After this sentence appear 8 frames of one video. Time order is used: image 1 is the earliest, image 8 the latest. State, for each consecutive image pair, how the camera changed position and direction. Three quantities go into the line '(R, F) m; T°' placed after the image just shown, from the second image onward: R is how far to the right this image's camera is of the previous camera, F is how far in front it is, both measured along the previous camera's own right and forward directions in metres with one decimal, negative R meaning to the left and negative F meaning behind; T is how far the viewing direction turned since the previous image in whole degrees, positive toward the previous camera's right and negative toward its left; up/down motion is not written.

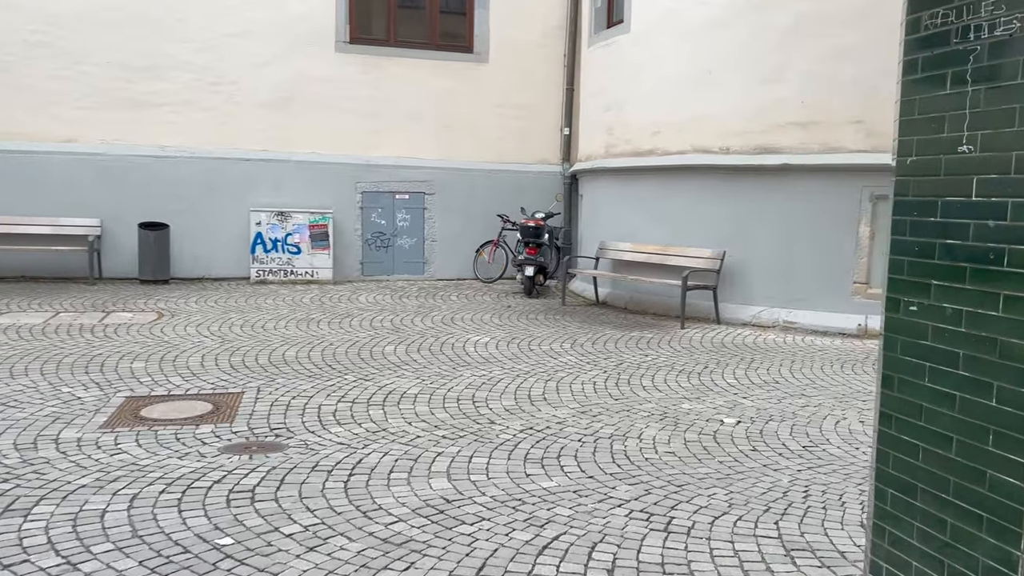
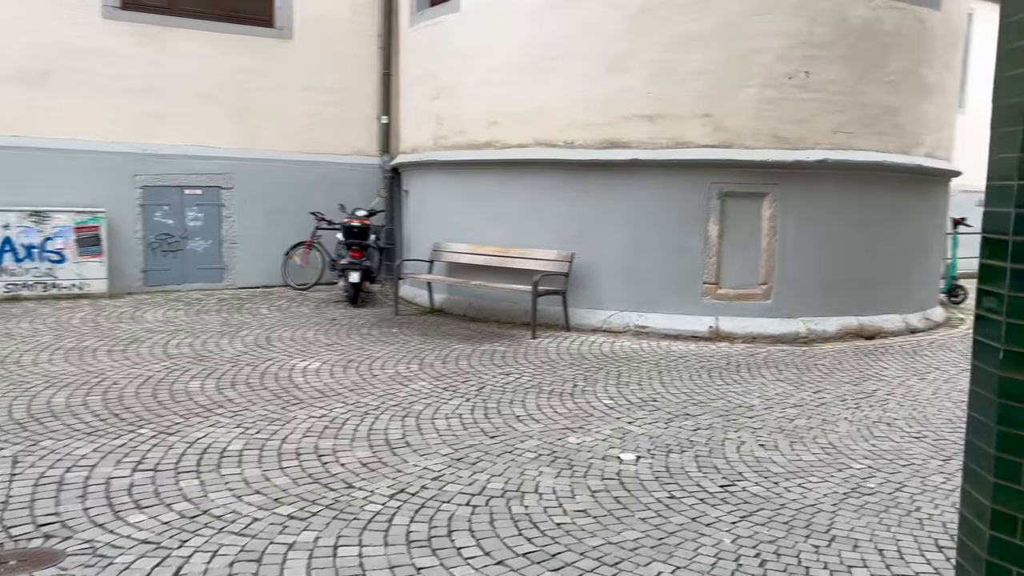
(-0.3, +1.1) m; +14°
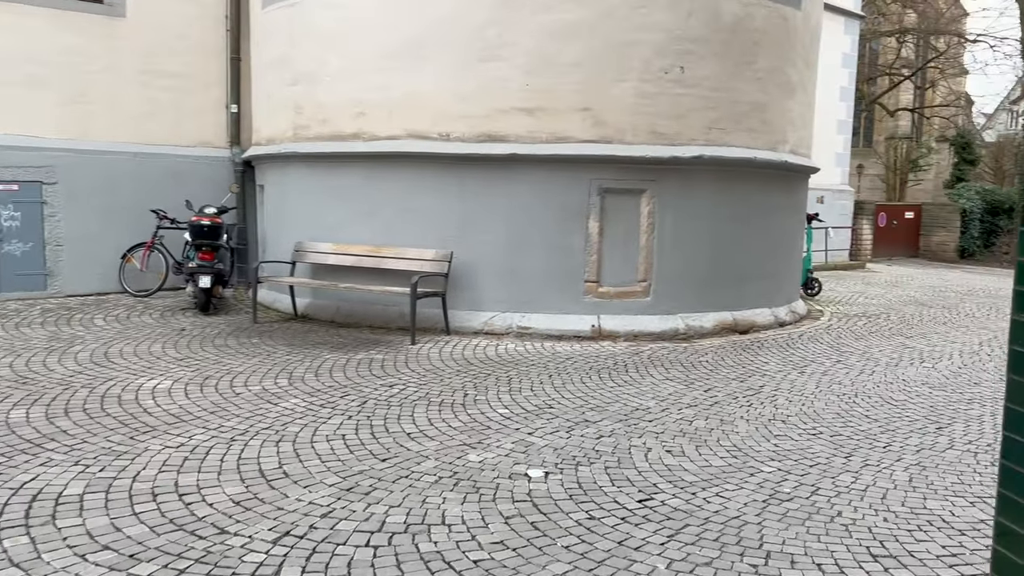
(-0.2, +0.5) m; +10°
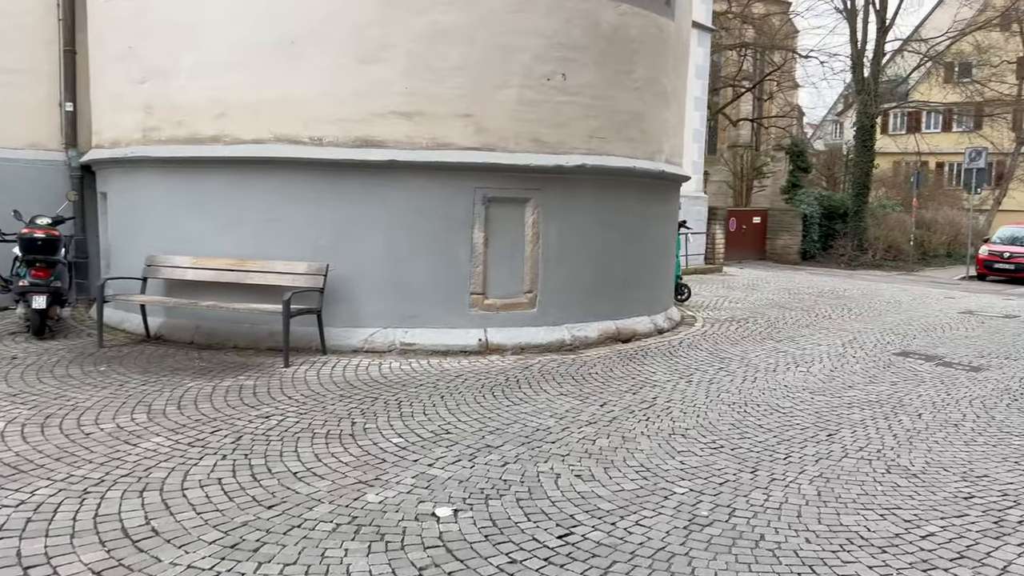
(-0.2, +0.4) m; +10°
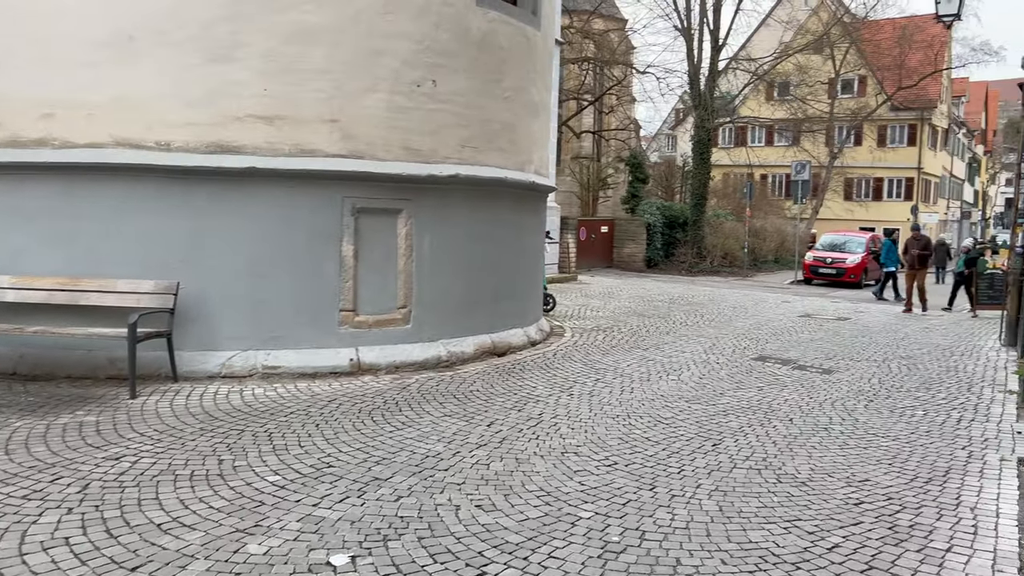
(-0.2, +0.3) m; +11°
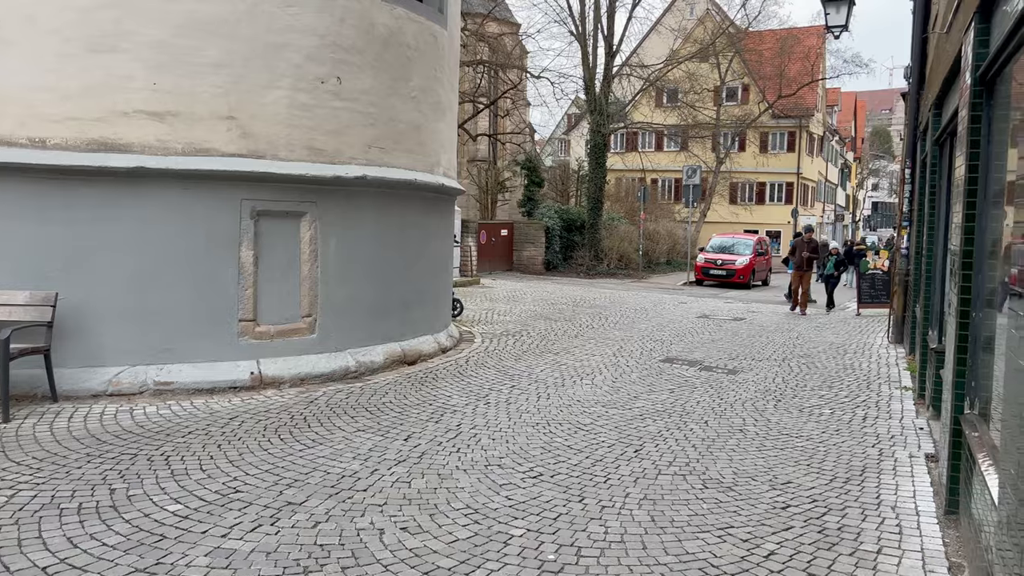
(-0.2, +0.2) m; +7°
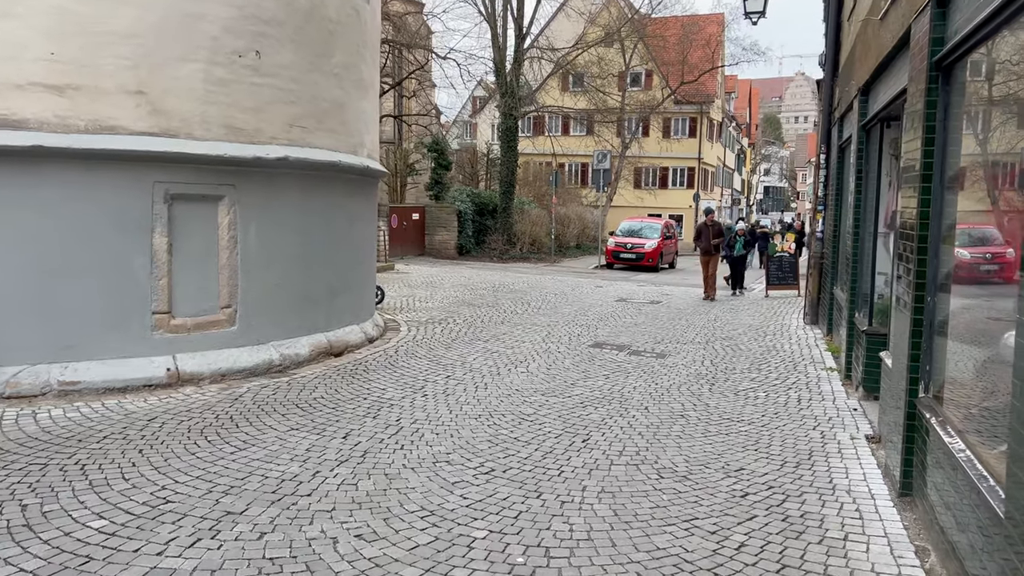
(-0.3, +0.2) m; +7°
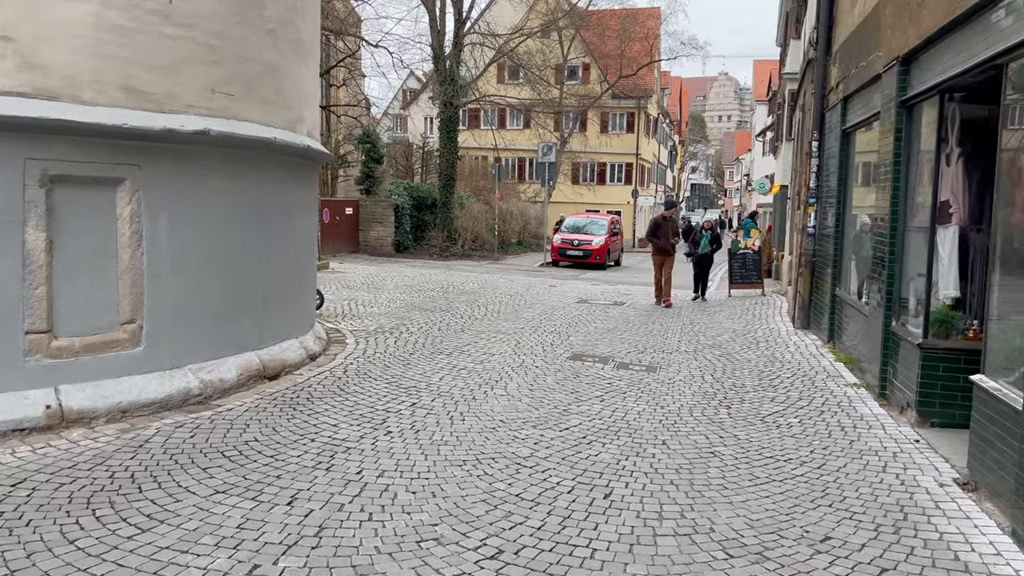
(-0.4, +1.3) m; +5°
